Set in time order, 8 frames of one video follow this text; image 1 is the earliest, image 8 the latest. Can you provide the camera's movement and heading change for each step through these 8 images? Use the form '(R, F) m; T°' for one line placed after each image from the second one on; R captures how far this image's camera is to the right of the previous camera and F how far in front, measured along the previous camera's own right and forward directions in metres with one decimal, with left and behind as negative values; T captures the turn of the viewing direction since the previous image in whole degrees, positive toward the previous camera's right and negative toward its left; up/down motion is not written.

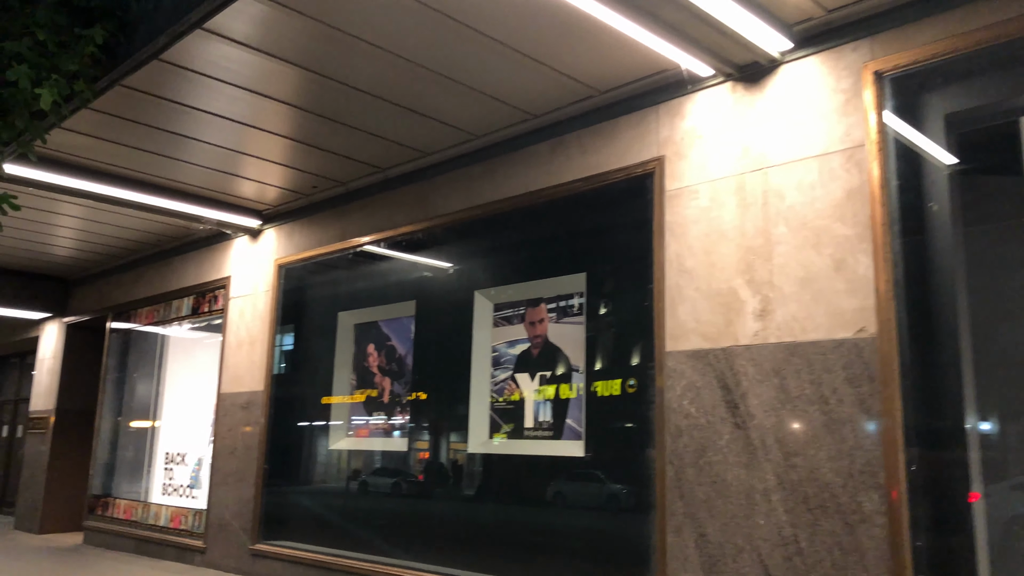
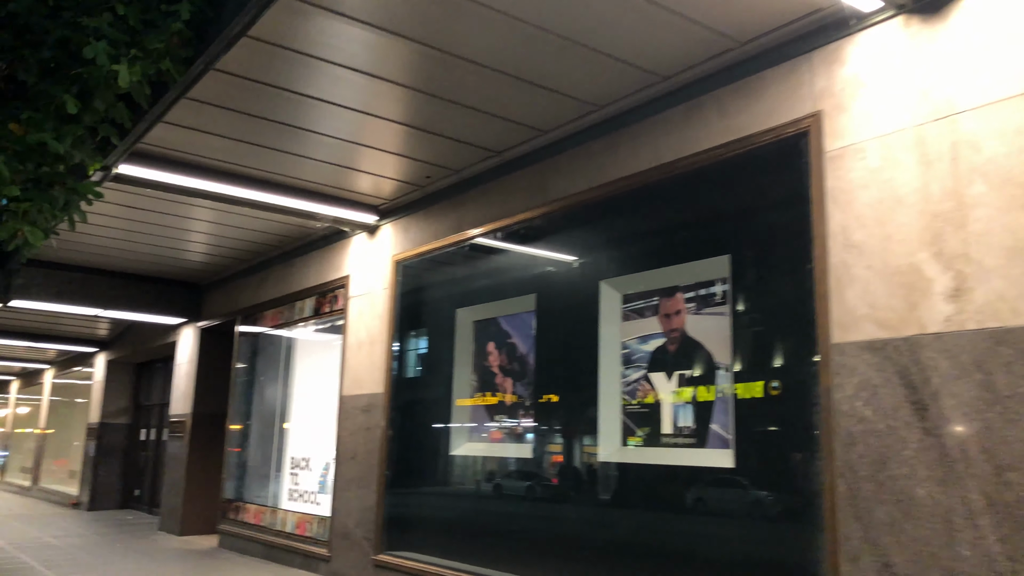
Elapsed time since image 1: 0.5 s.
(0.0, +0.6) m; -9°
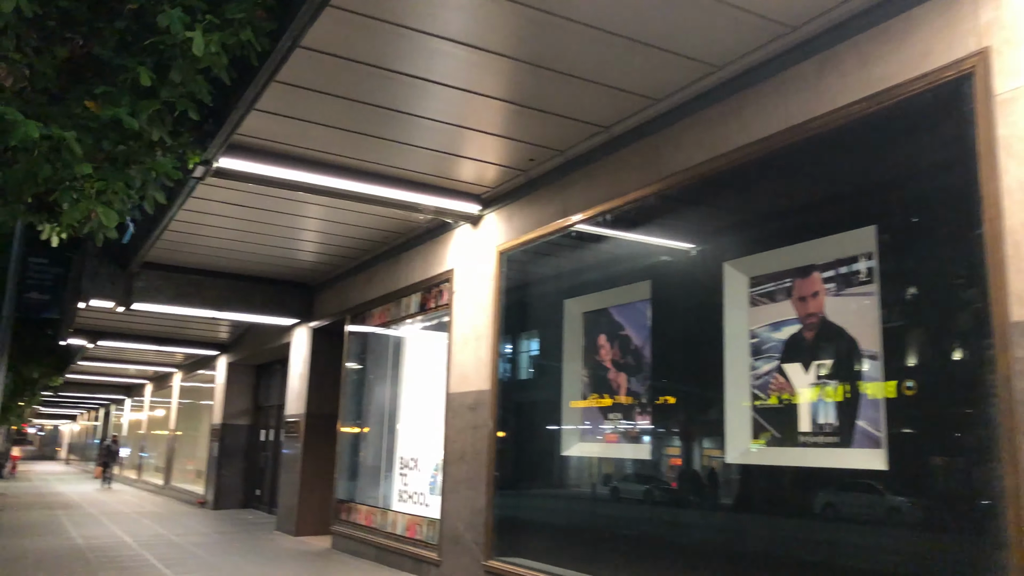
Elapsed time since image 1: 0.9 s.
(0.0, +0.5) m; -7°
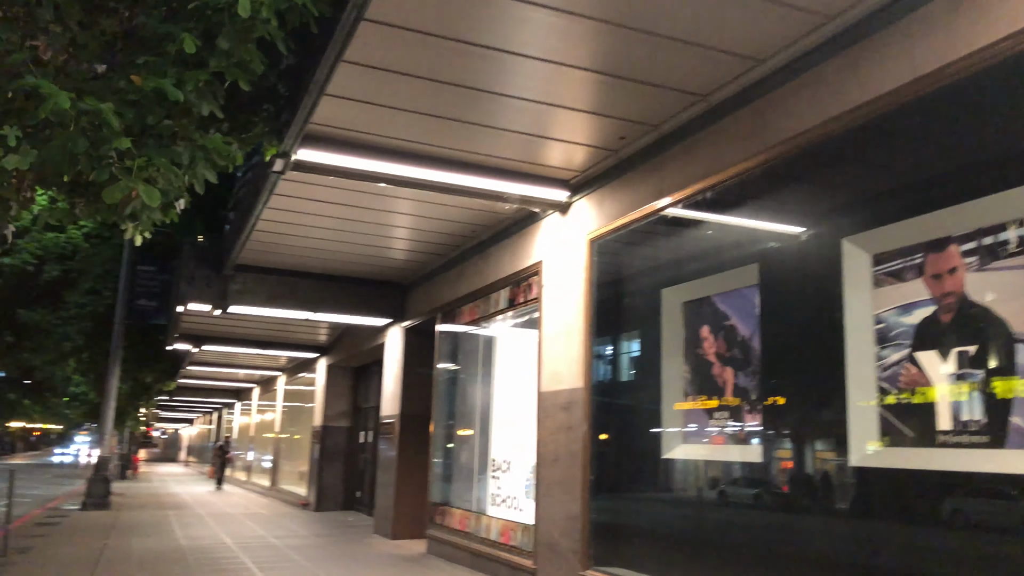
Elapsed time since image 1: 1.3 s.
(+0.1, +0.4) m; -7°
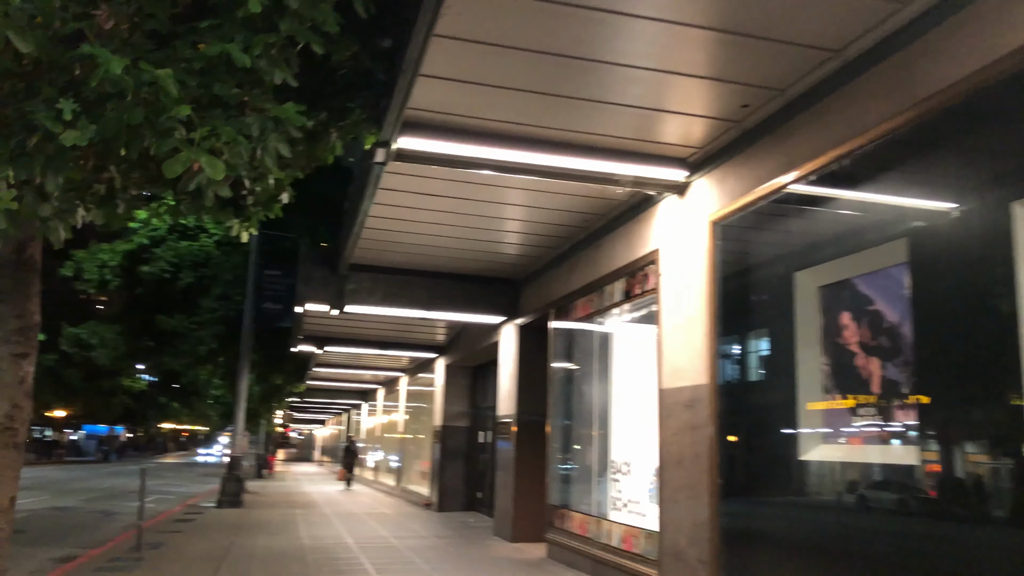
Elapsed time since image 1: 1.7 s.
(+0.1, +0.4) m; -8°
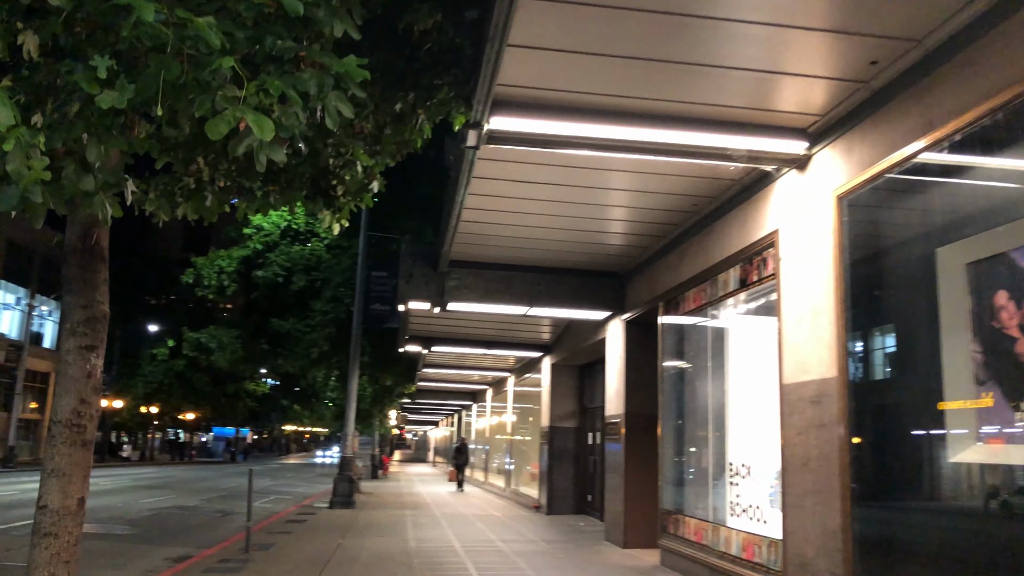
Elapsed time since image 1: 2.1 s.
(0.0, +0.4) m; -7°
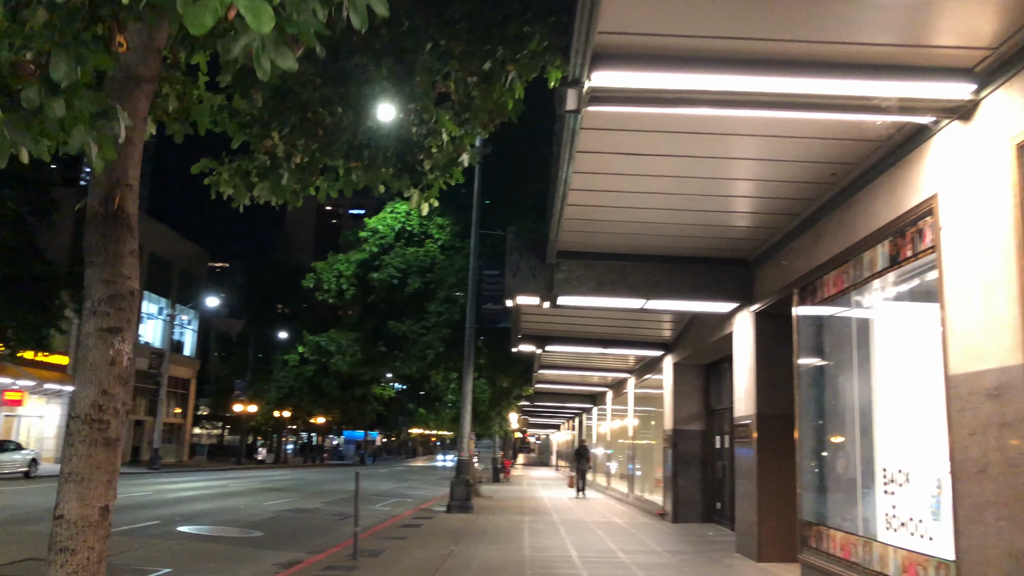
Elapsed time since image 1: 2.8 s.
(+0.1, +0.7) m; -8°
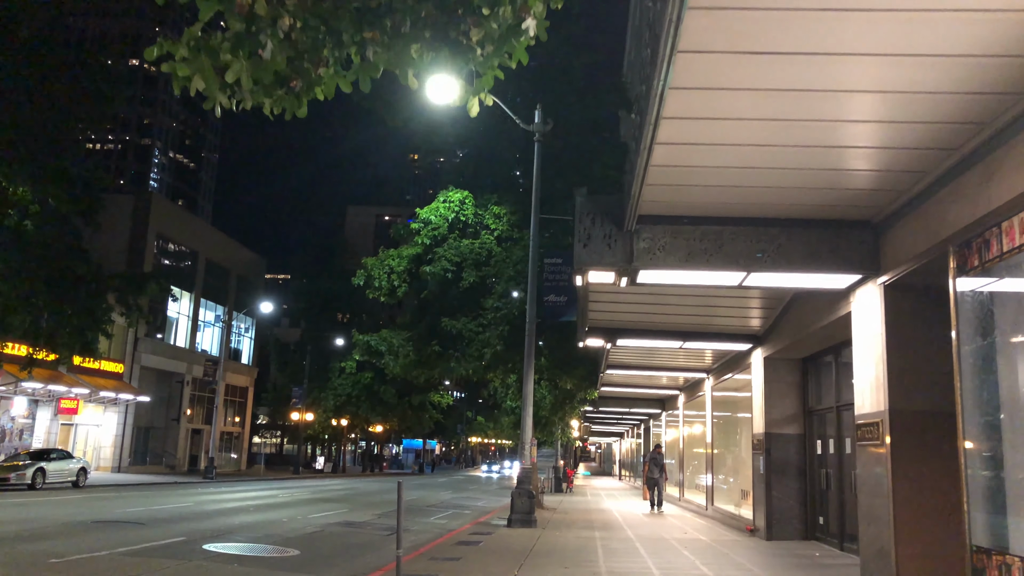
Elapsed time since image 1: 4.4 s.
(-0.1, +1.8) m; -4°
